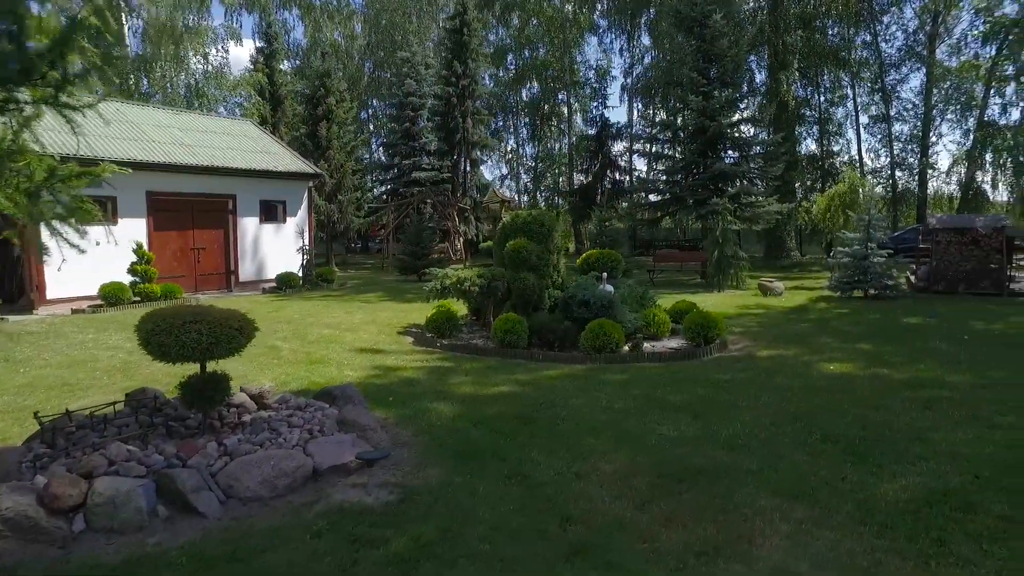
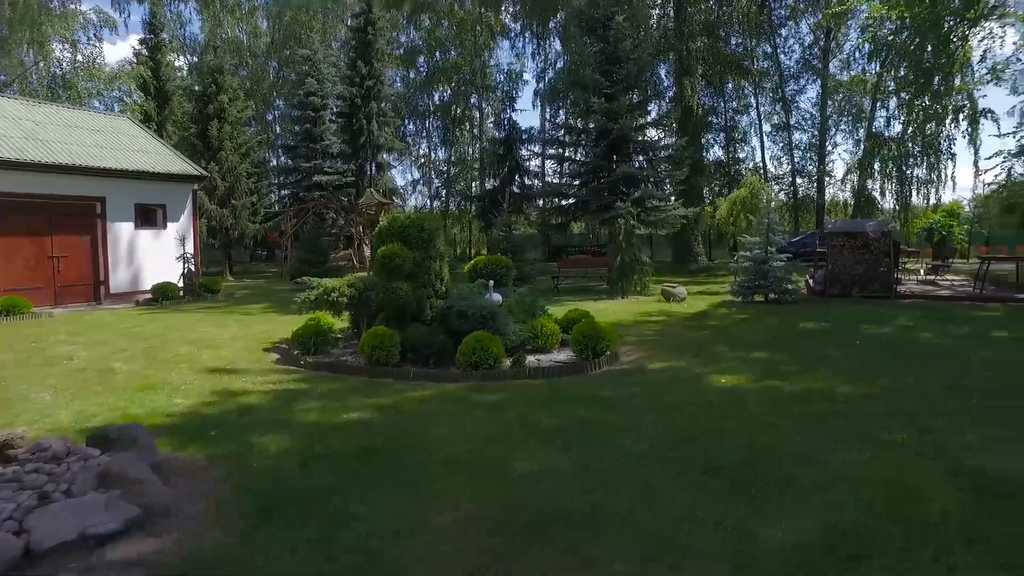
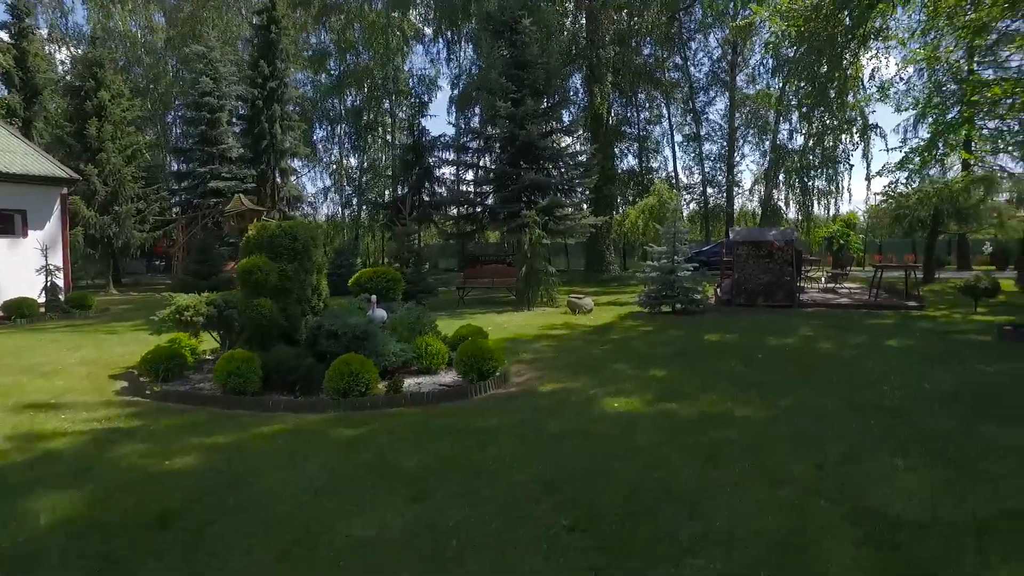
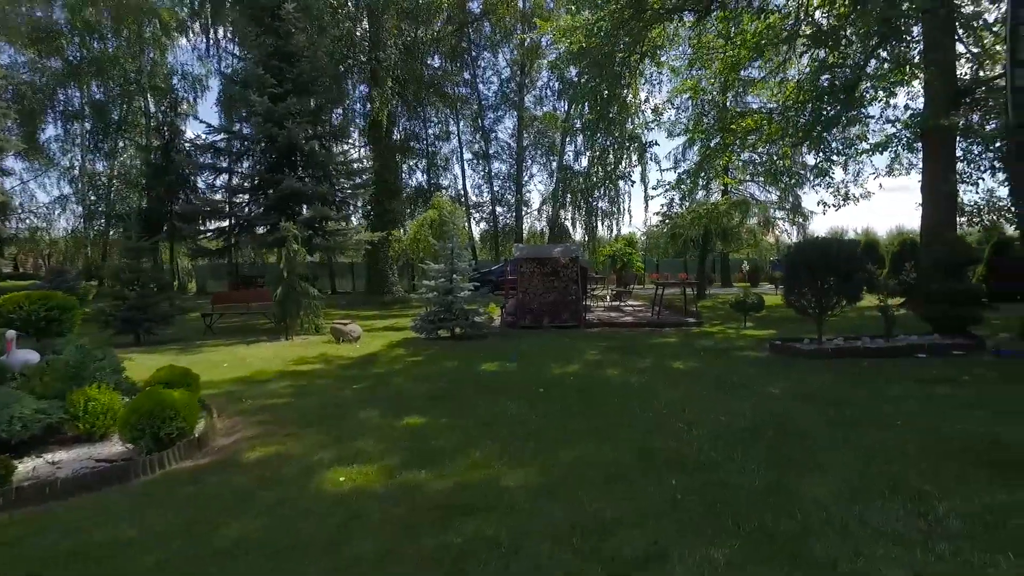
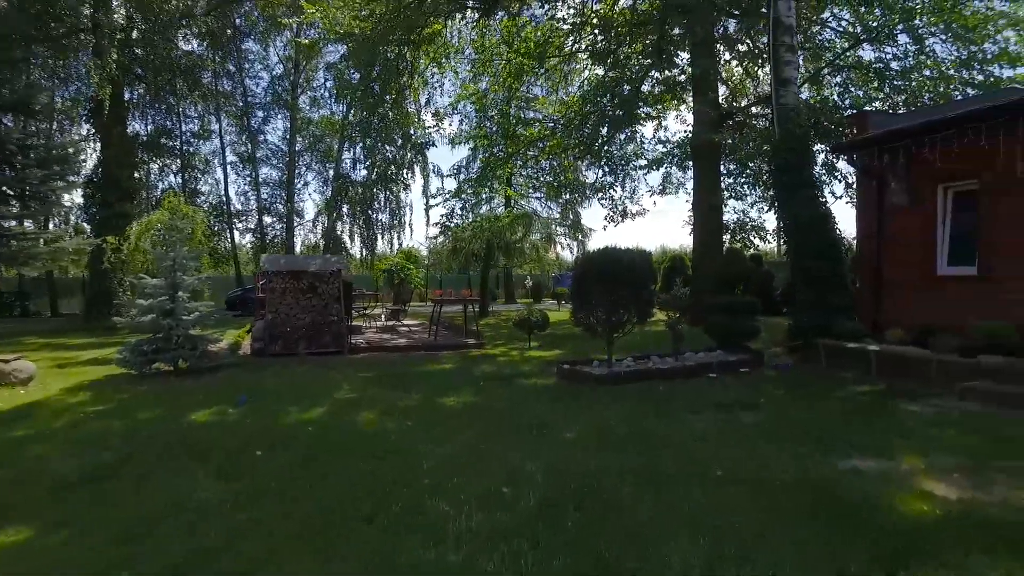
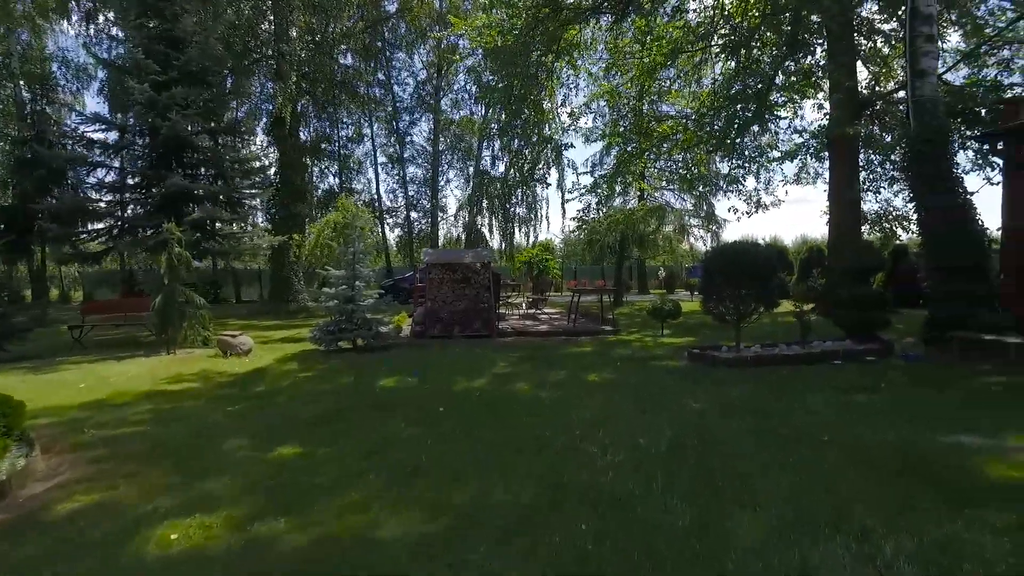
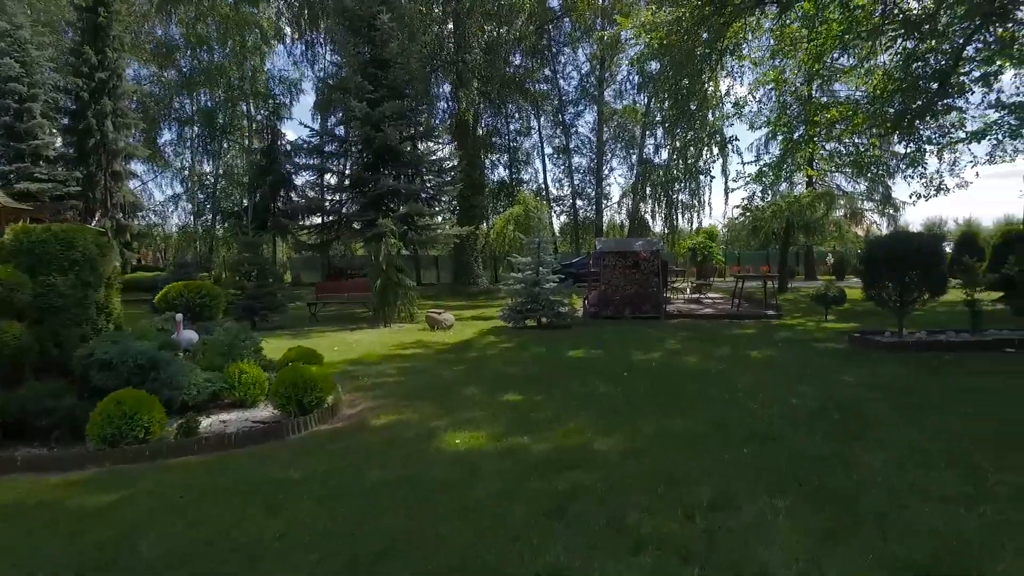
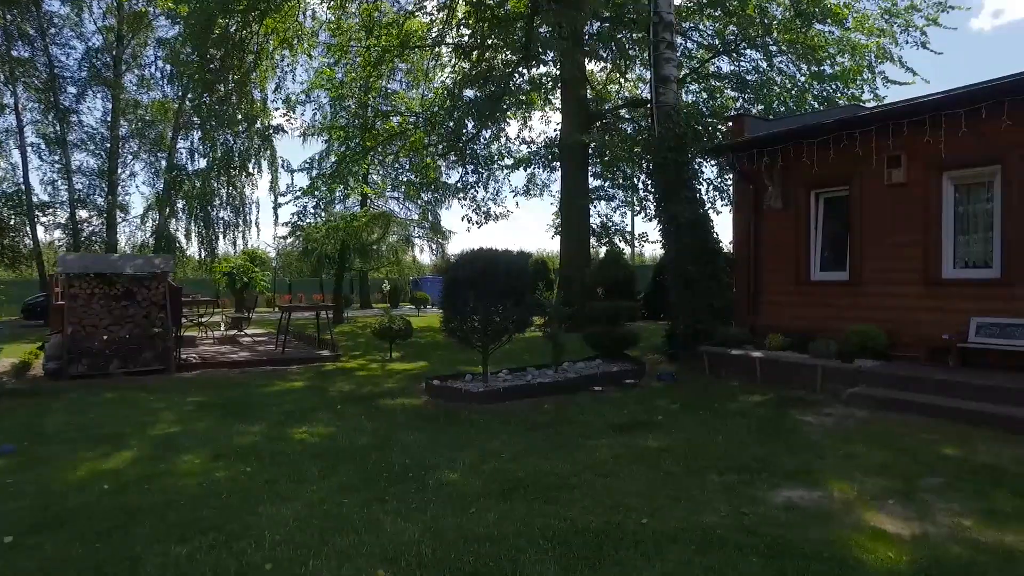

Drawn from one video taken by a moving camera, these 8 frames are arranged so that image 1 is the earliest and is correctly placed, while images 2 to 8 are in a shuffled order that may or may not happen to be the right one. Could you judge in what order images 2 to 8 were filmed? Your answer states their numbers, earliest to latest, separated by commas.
2, 3, 7, 4, 6, 5, 8
